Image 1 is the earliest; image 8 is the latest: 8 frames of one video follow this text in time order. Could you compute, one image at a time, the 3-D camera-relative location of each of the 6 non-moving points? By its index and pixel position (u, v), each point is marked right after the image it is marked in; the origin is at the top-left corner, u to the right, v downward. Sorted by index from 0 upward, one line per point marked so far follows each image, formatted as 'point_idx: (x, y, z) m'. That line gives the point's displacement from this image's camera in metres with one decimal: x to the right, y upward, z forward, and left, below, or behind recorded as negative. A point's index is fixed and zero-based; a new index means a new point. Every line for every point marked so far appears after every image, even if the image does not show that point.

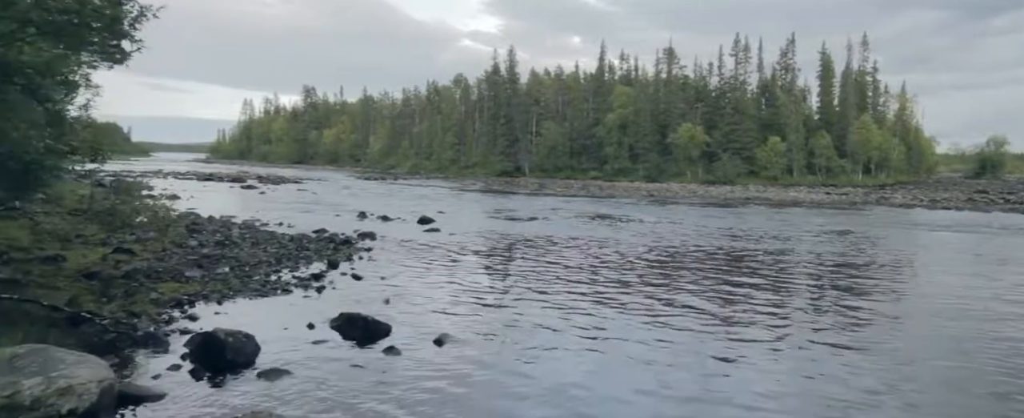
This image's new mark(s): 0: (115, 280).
0: (-8.9, -1.6, +17.3) m
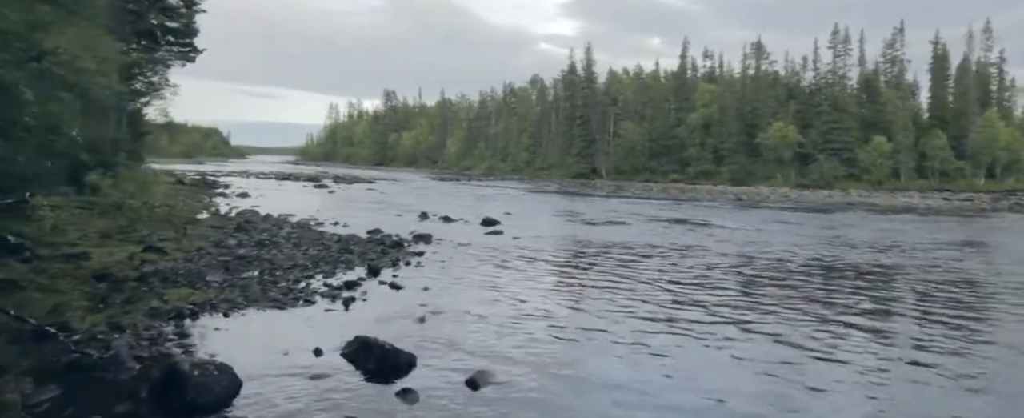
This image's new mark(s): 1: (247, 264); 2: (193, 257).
0: (-7.7, -1.5, +15.2) m
1: (-6.3, -1.3, +18.3) m
2: (-7.9, -1.2, +19.1) m
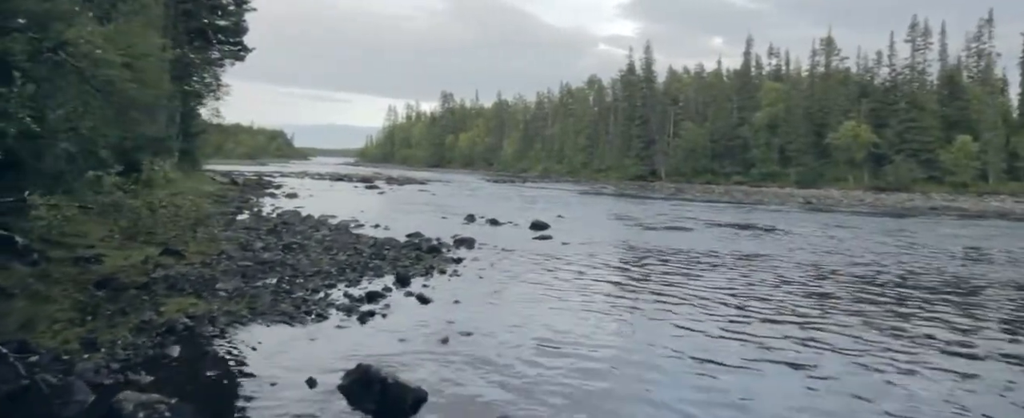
0: (-6.9, -1.5, +13.8) m
1: (-5.3, -1.4, +16.7) m
2: (-6.9, -1.2, +17.7) m
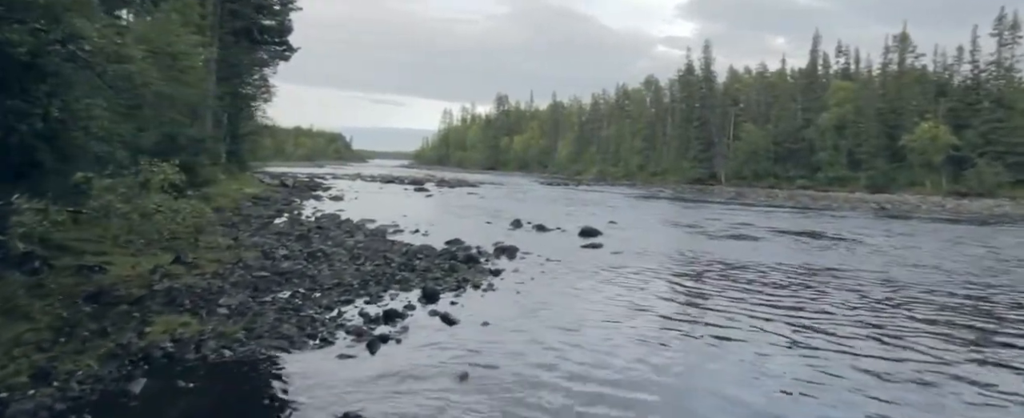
0: (-6.3, -1.6, +12.3) m
1: (-4.5, -1.5, +15.1) m
2: (-6.0, -1.3, +16.2) m
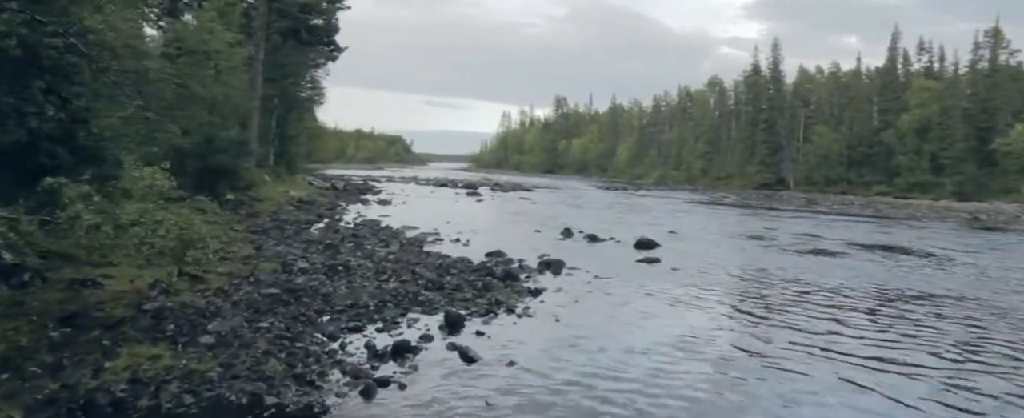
0: (-5.9, -1.7, +10.7) m
1: (-3.8, -1.6, +13.3) m
2: (-5.2, -1.4, +14.5) m
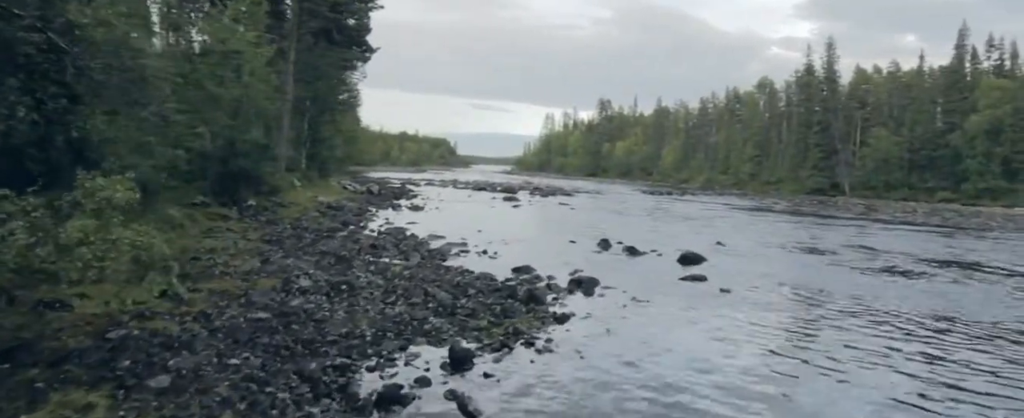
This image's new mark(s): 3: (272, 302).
0: (-5.7, -1.9, +9.1) m
1: (-3.6, -1.9, +11.7) m
2: (-4.9, -1.7, +12.9) m
3: (-4.2, -1.6, +13.6) m
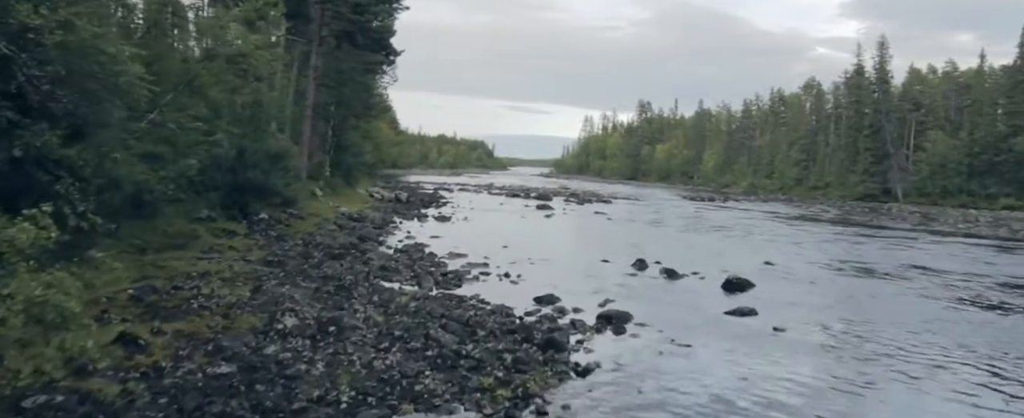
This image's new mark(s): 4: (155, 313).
0: (-5.8, -2.4, +7.2) m
1: (-3.5, -2.3, +9.6) m
2: (-4.7, -2.1, +11.0) m
3: (-4.0, -2.1, +11.6) m
4: (-6.4, -1.7, +14.1) m
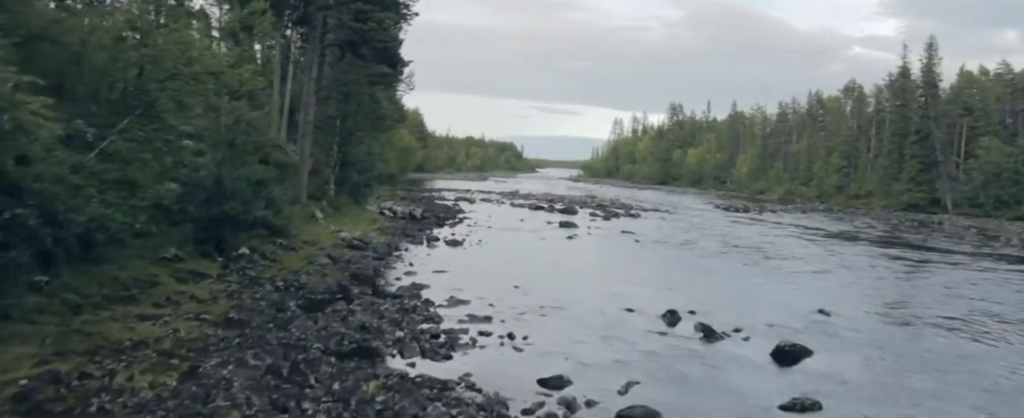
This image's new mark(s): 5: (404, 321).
0: (-6.2, -3.4, +4.0) m
1: (-3.8, -3.4, +6.4) m
2: (-5.0, -3.2, +7.8) m
3: (-4.3, -3.2, +8.4) m
4: (-6.5, -2.8, +10.9) m
5: (-2.6, -2.7, +18.6) m
